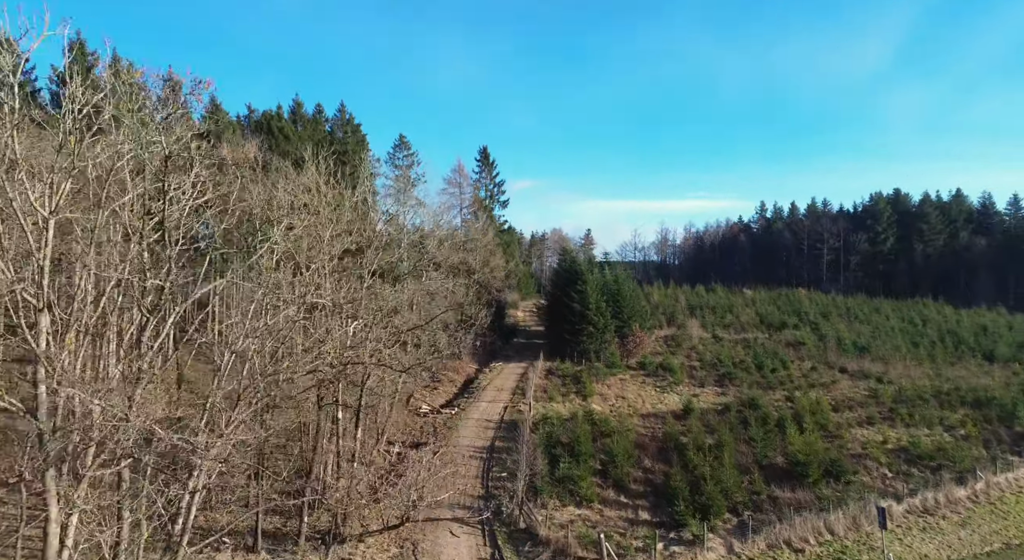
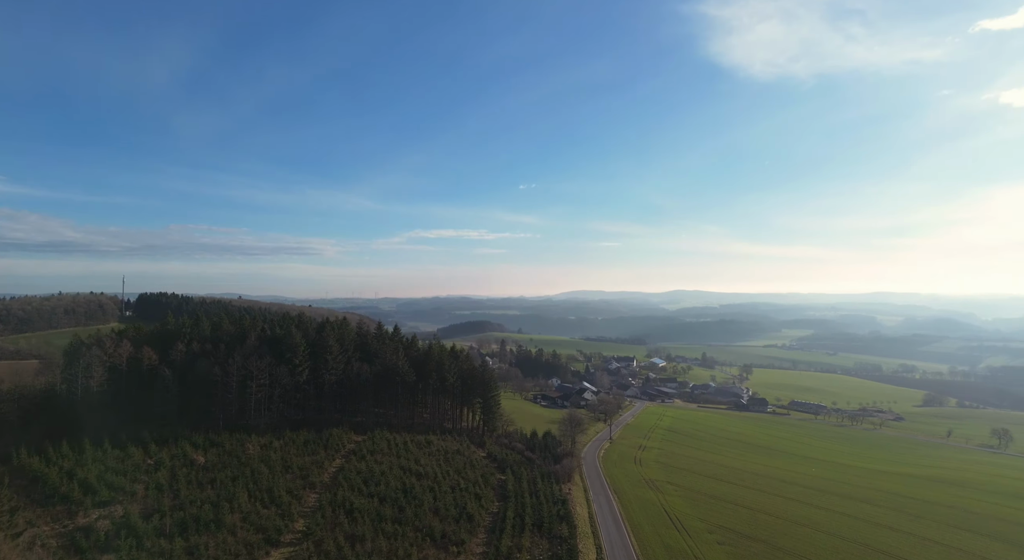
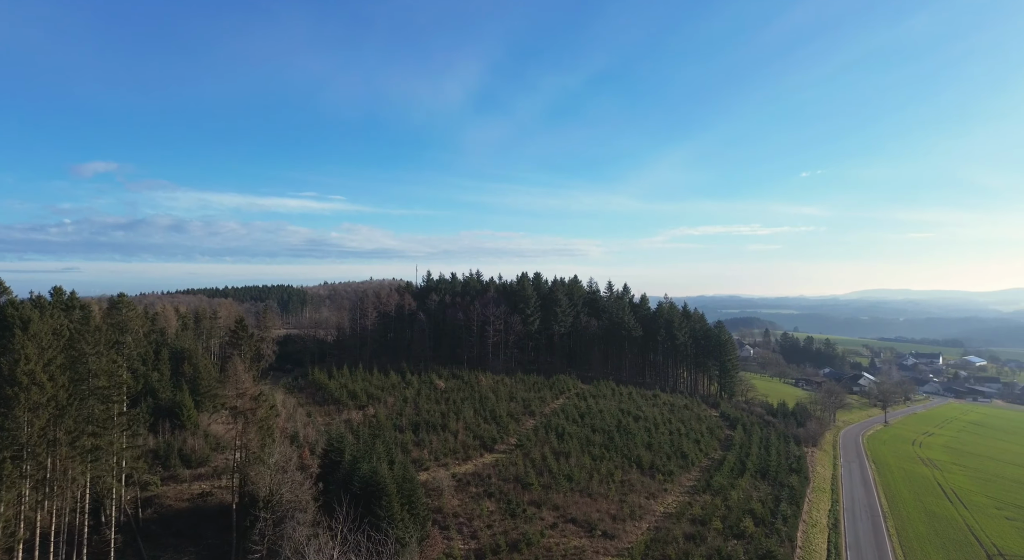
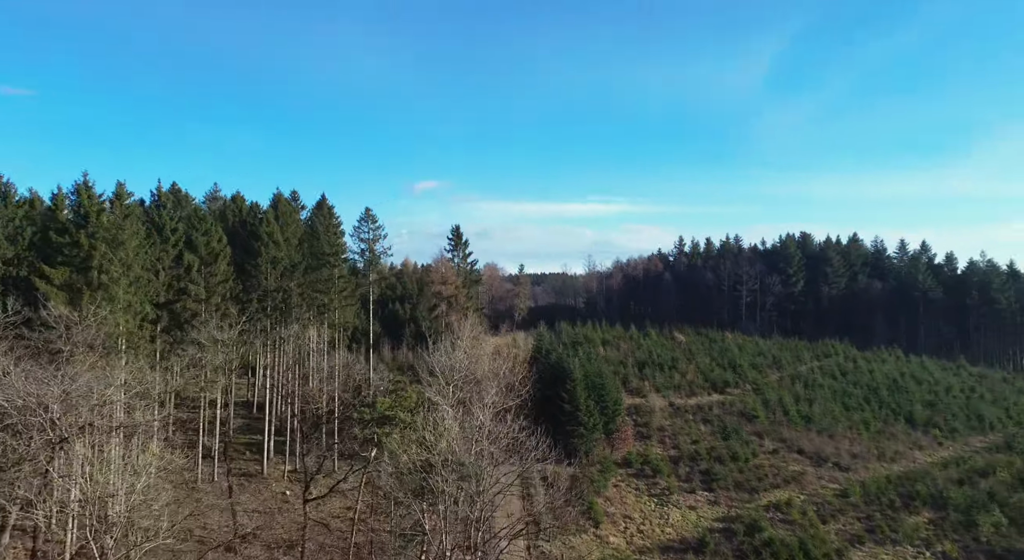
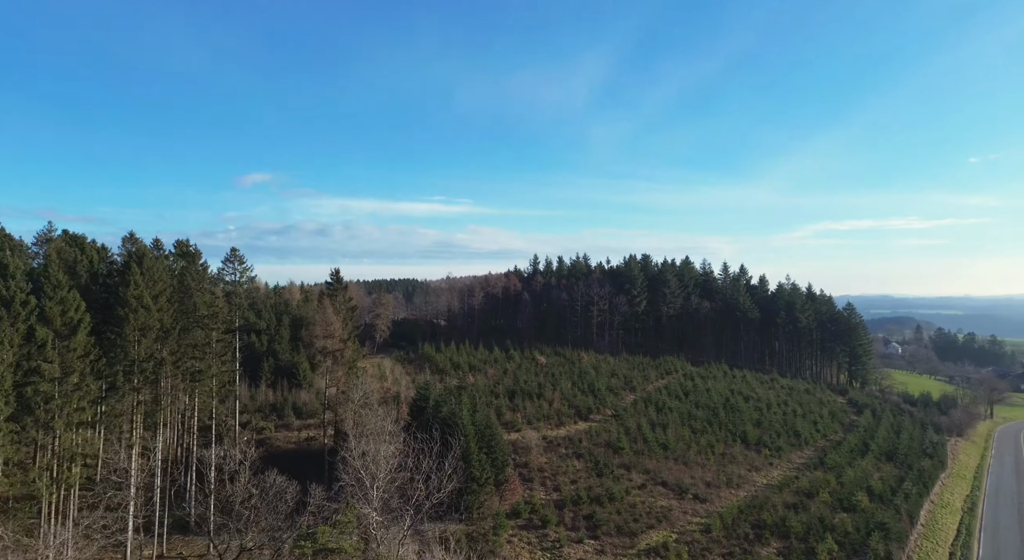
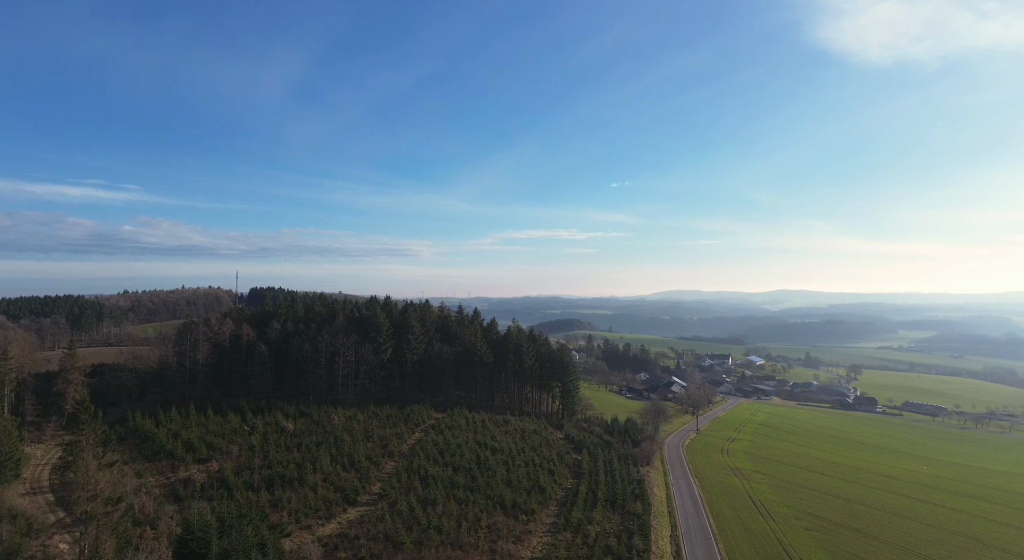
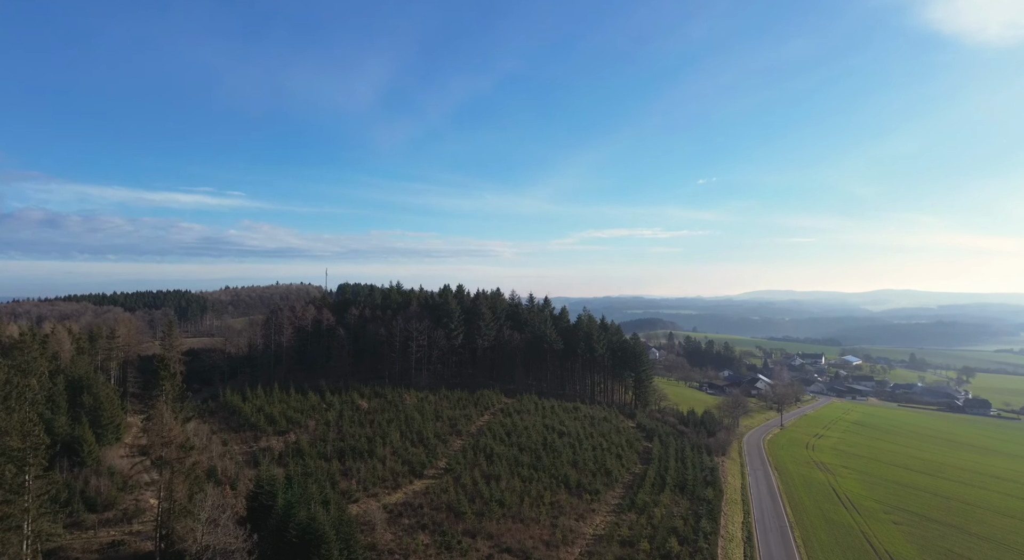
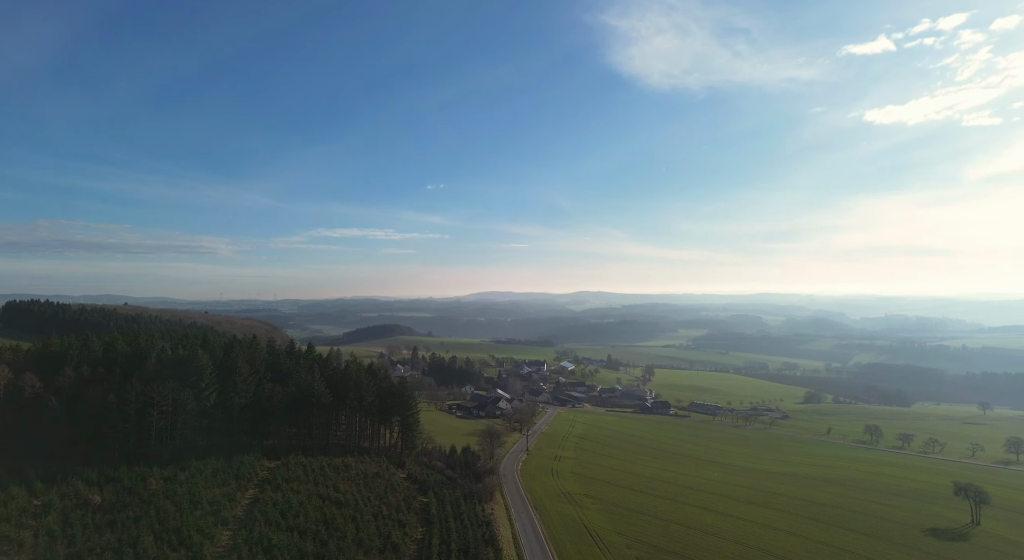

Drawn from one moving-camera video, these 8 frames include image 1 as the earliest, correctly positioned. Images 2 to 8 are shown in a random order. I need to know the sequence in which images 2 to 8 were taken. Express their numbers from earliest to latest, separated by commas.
4, 5, 3, 7, 6, 2, 8
